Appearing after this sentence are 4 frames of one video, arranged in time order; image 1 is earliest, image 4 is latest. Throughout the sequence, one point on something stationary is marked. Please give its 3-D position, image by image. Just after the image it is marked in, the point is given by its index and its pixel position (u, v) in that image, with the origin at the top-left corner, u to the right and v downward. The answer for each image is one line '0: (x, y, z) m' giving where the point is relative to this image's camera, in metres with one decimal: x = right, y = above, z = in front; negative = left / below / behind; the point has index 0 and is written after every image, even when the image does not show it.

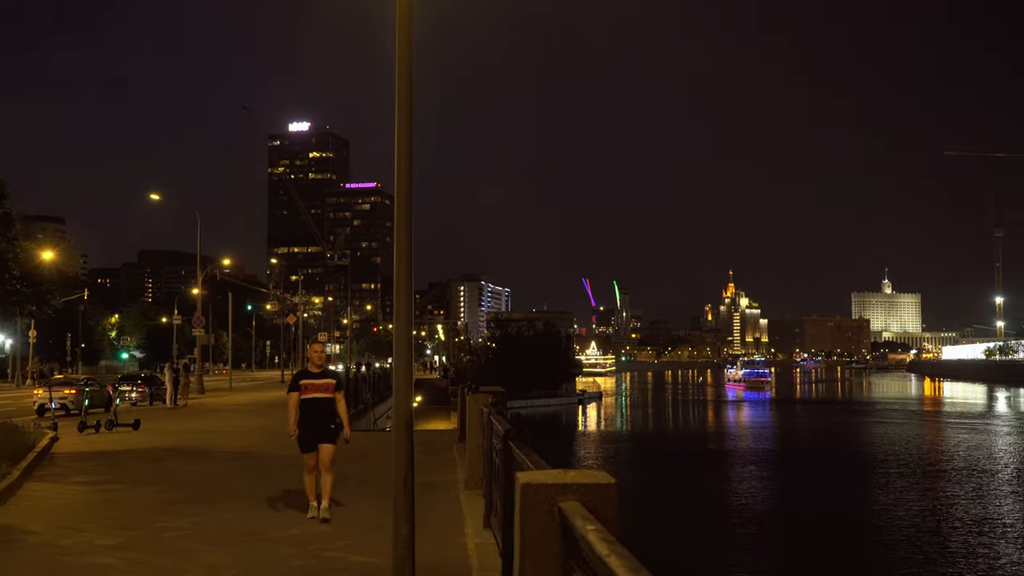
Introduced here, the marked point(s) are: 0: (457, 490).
0: (-0.5, -2.0, +9.7) m
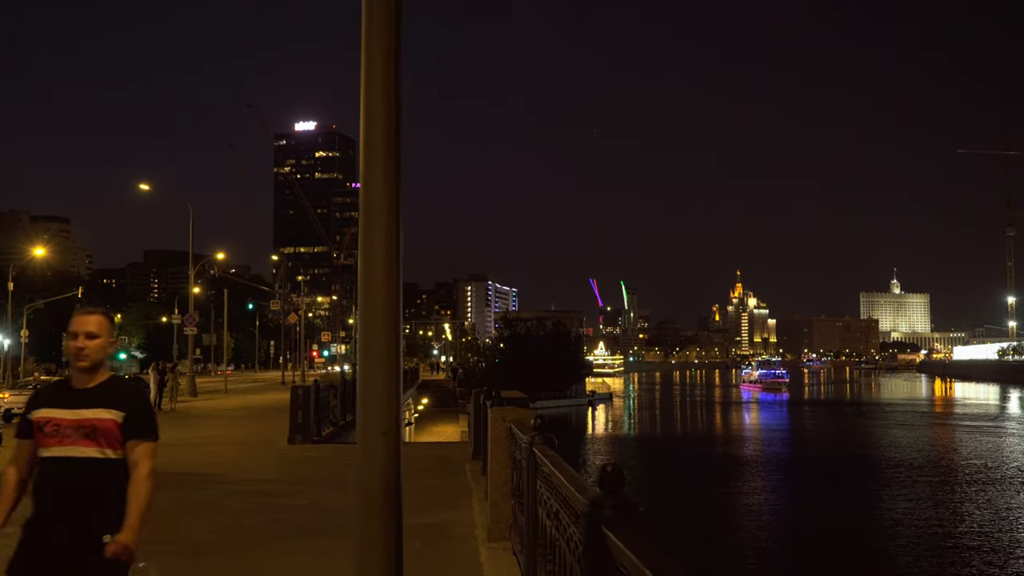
0: (-0.3, -1.8, +7.0) m
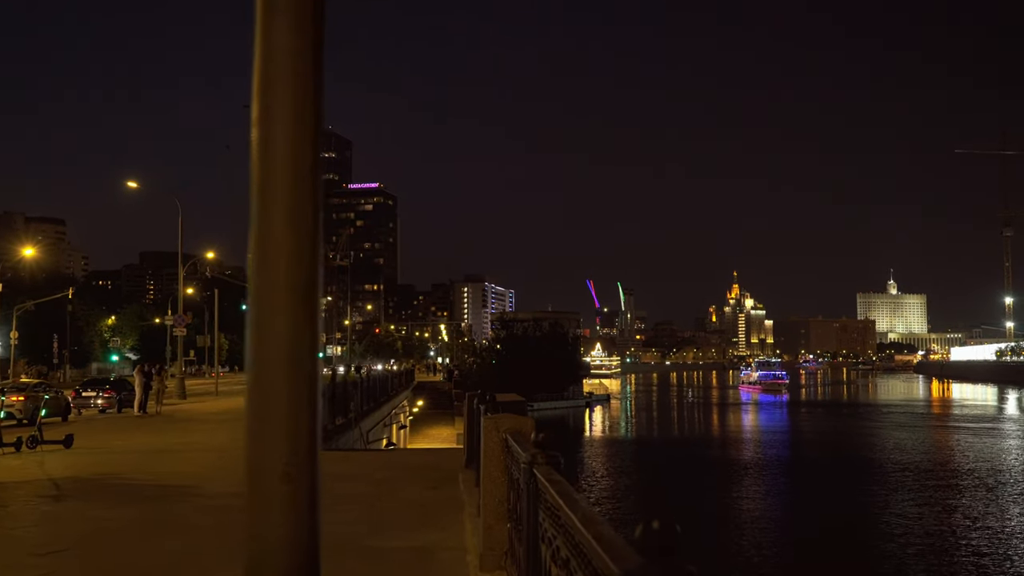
0: (-0.3, -1.7, +6.1) m
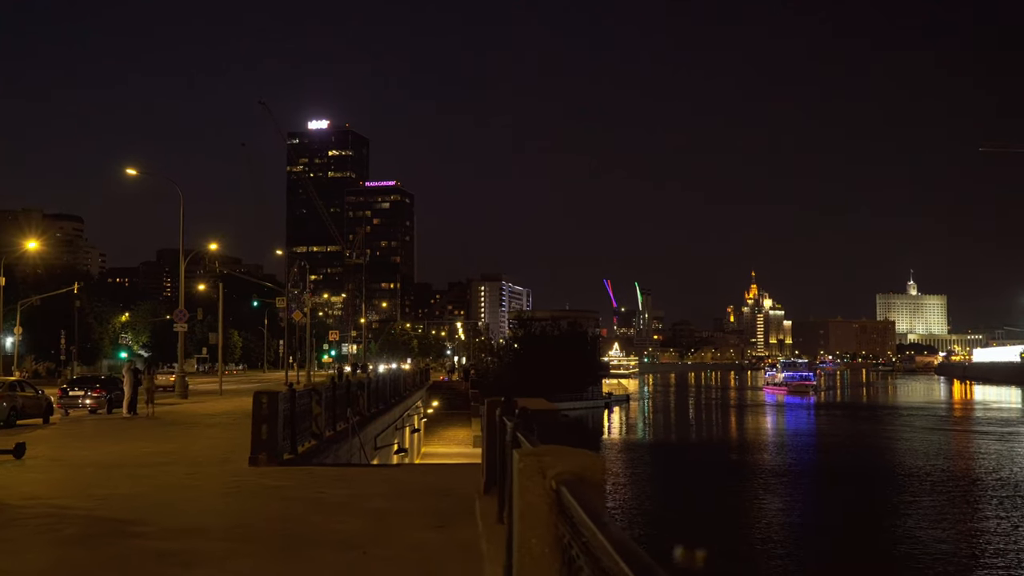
0: (-0.1, -1.5, +3.8) m
